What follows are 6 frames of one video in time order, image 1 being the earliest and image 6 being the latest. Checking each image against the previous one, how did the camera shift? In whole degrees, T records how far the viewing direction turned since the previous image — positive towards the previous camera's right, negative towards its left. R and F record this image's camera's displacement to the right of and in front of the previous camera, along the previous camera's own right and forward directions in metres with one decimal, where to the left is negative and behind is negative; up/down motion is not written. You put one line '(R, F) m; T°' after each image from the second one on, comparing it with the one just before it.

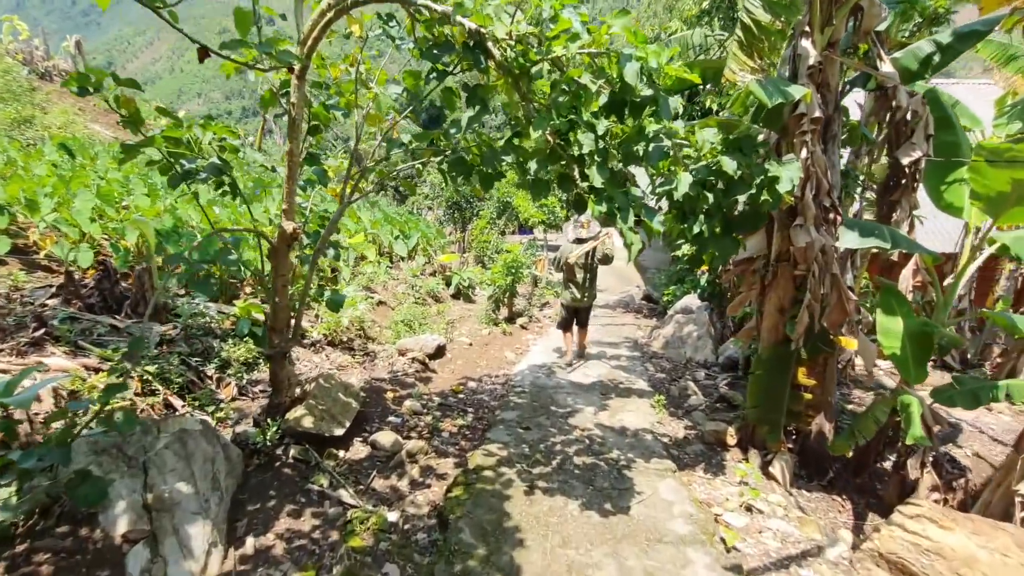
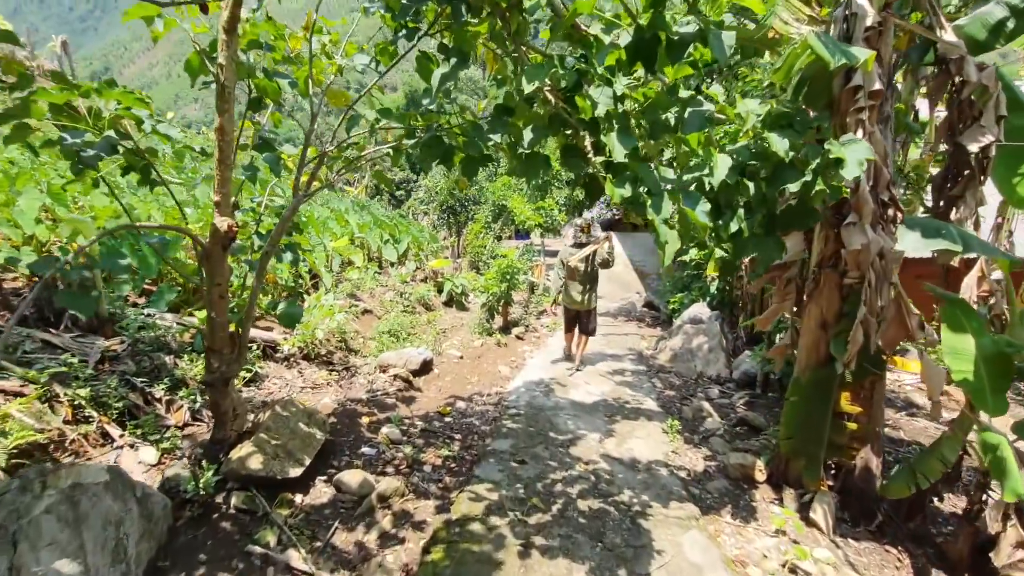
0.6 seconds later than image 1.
(0.0, +0.5) m; 0°
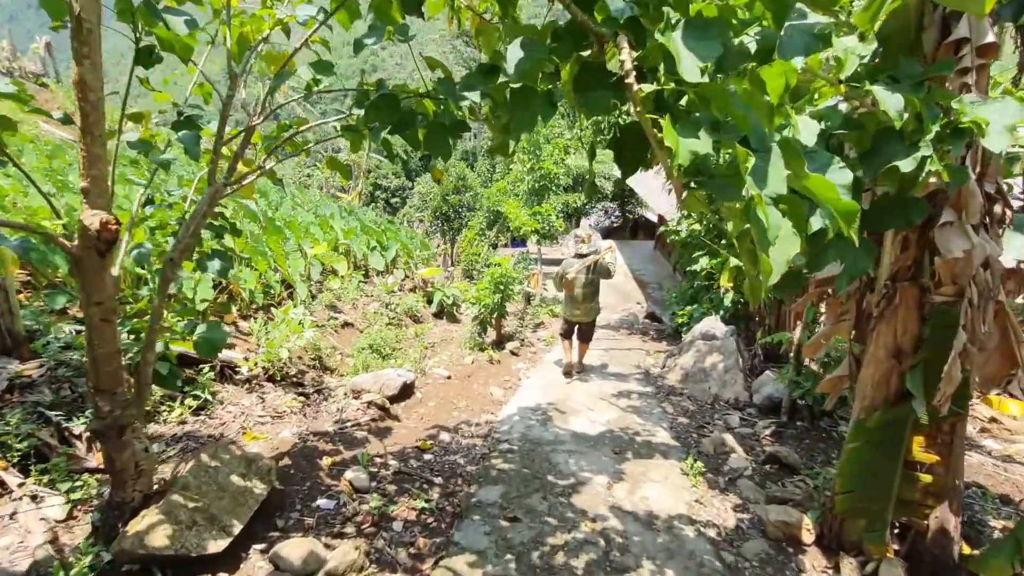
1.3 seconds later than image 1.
(0.0, +0.6) m; 0°
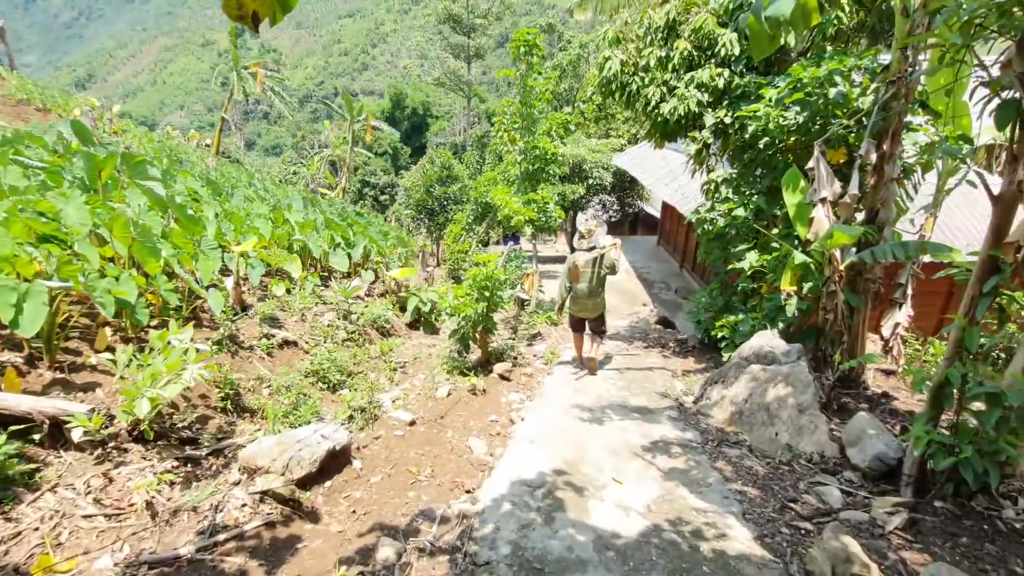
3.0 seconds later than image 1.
(0.0, +1.6) m; +1°
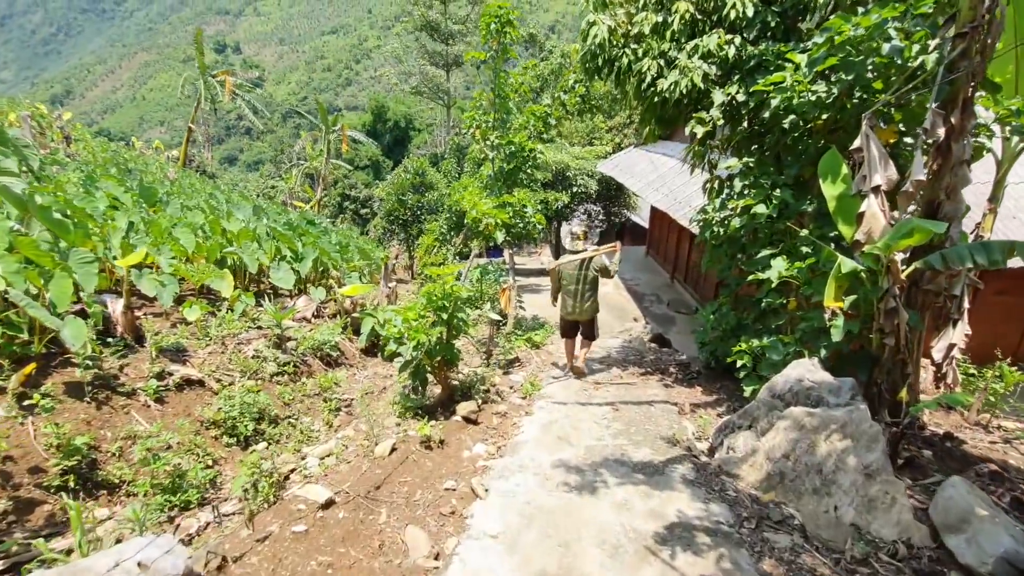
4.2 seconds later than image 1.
(+0.2, +1.1) m; +2°
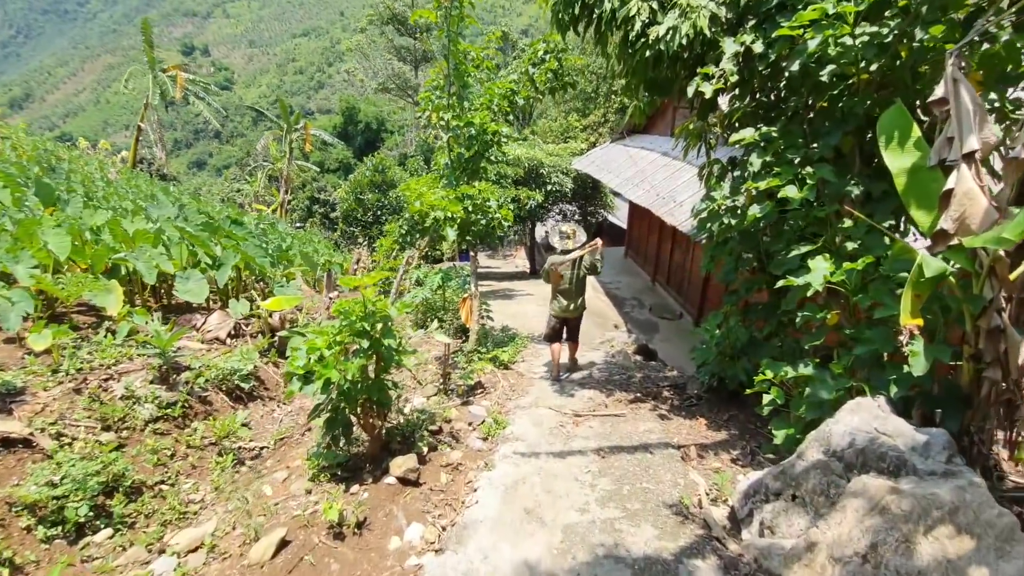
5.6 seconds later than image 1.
(+0.2, +1.1) m; +2°
